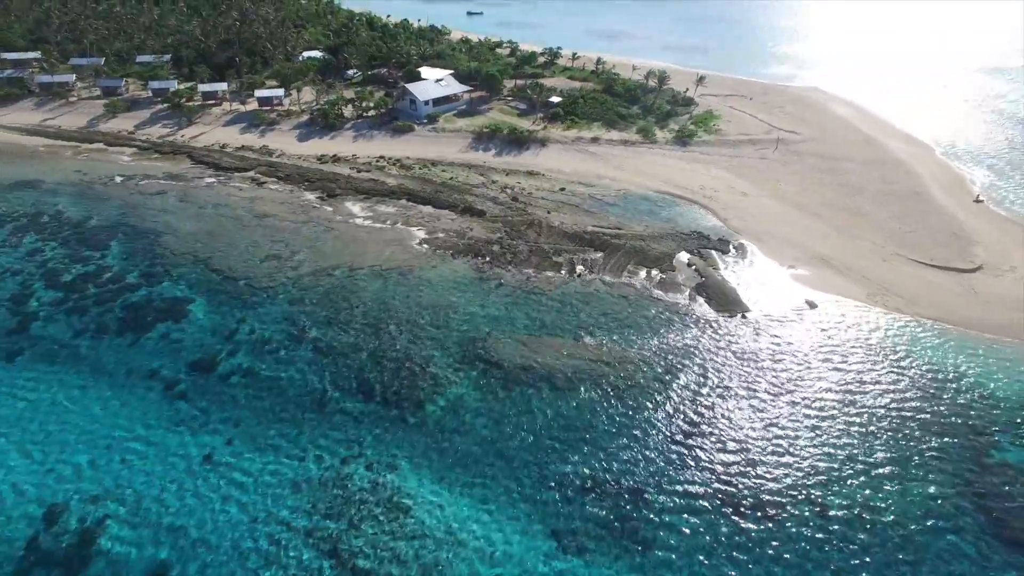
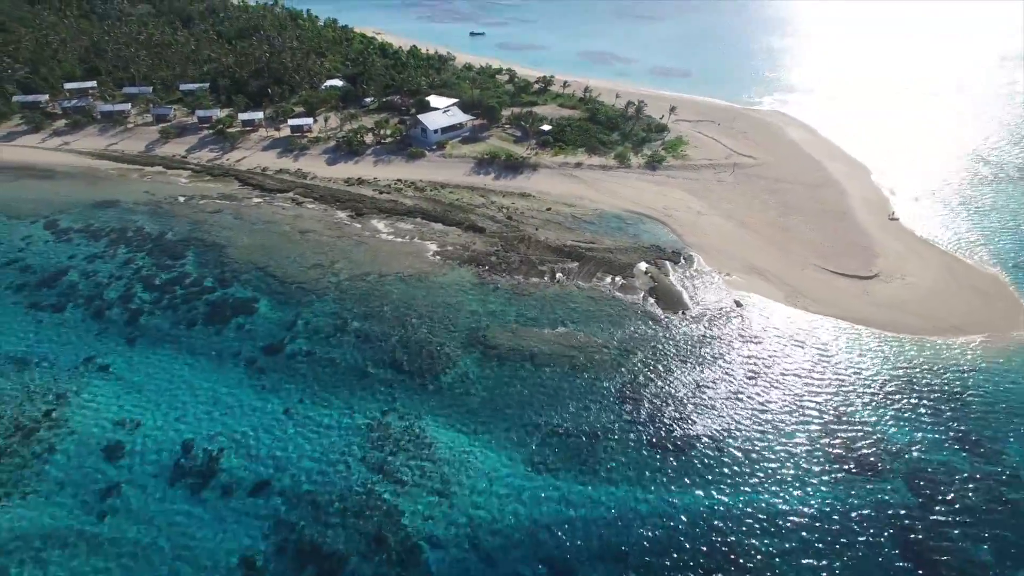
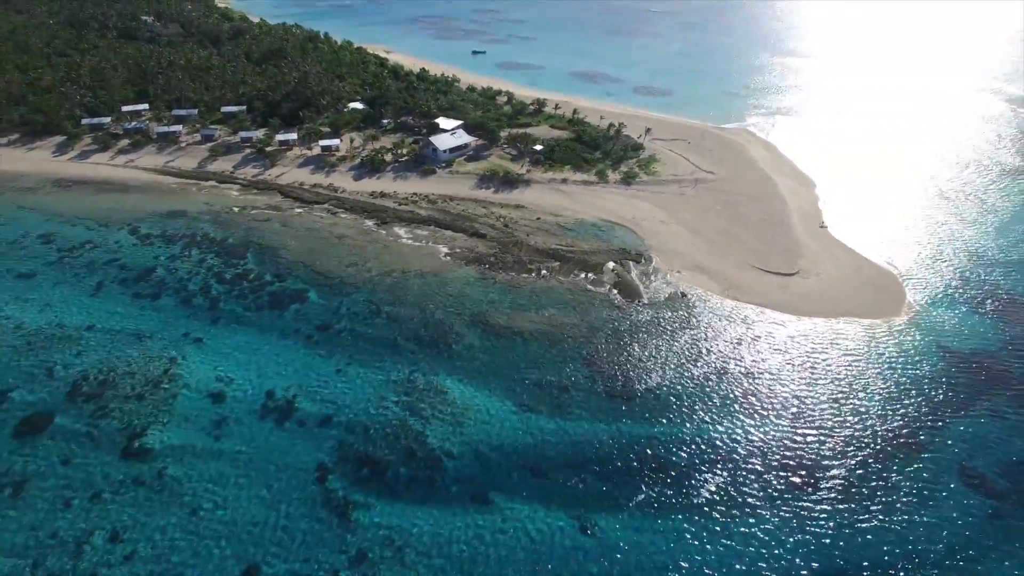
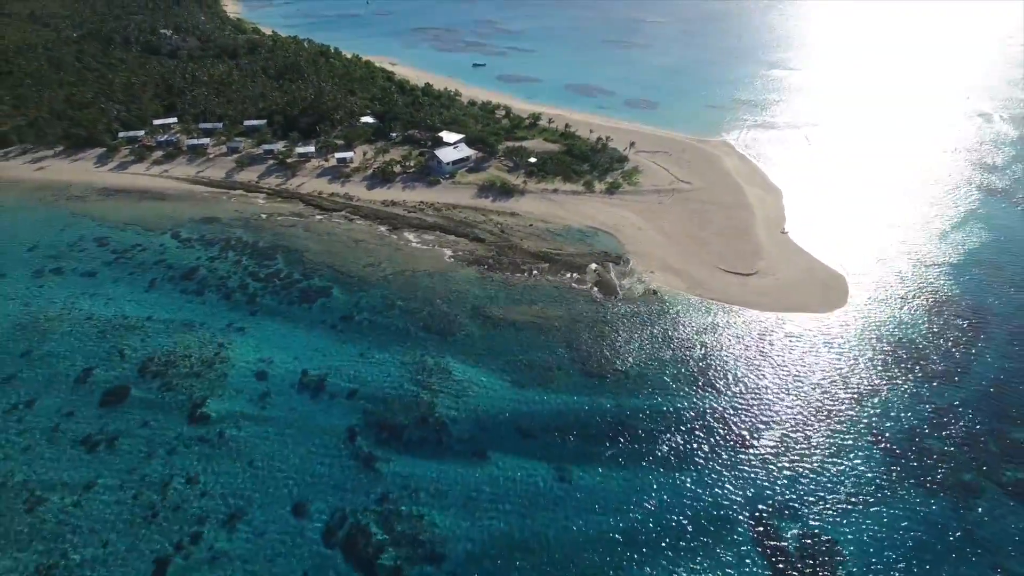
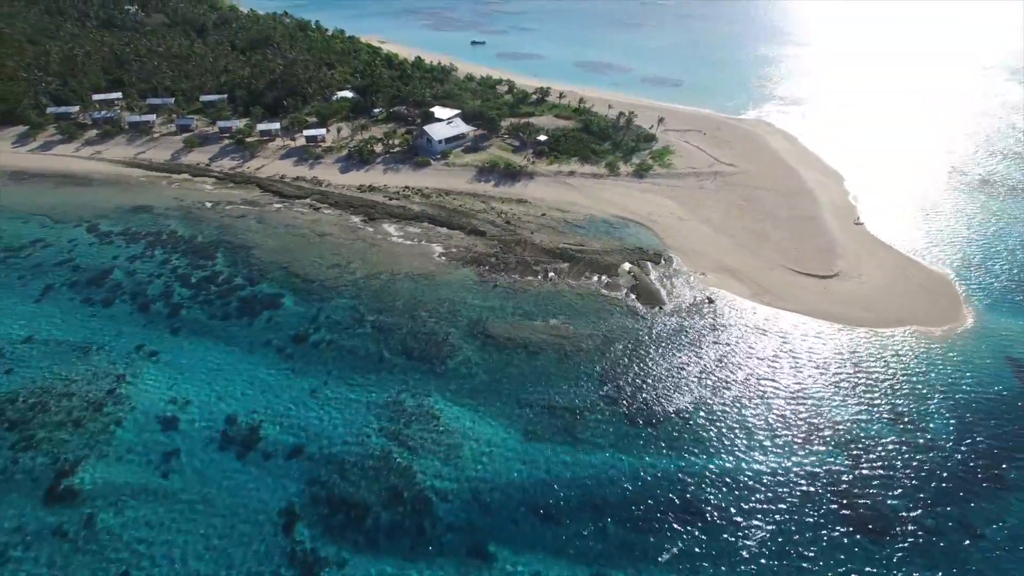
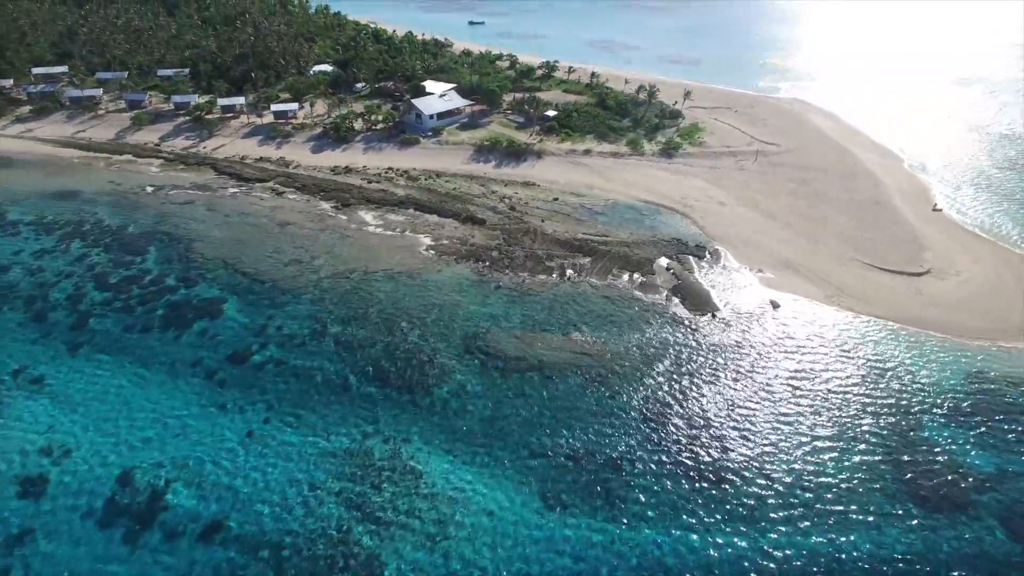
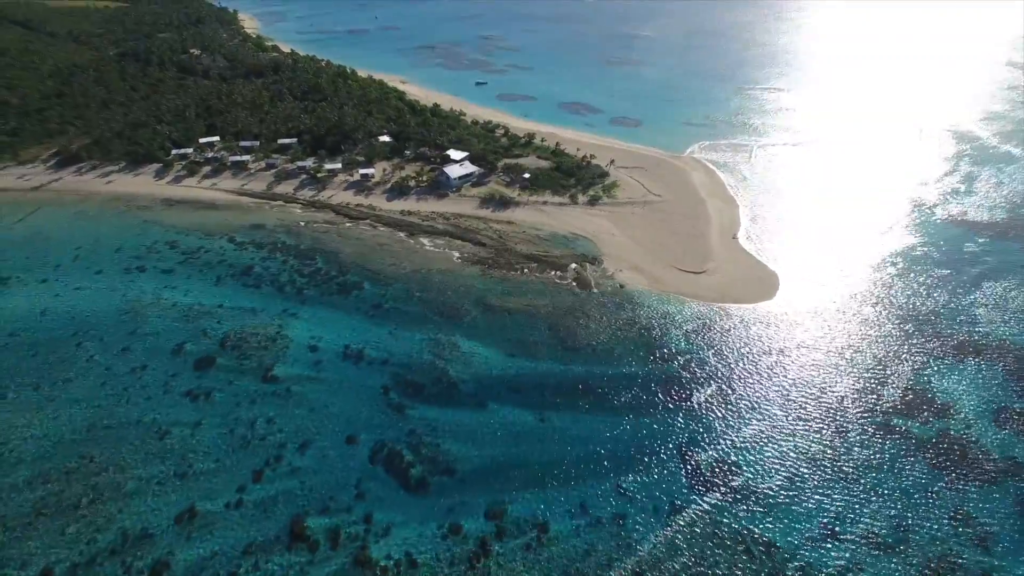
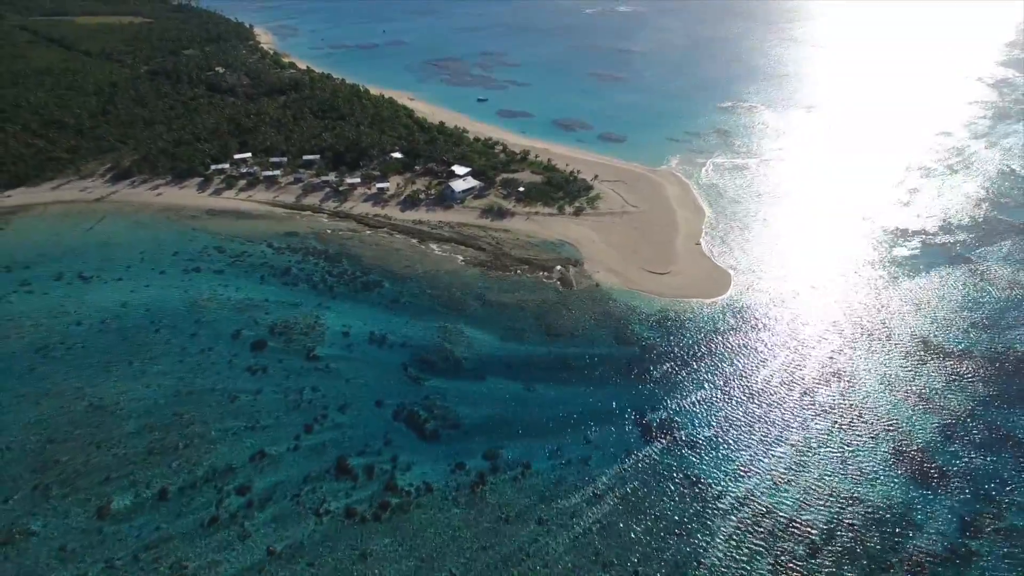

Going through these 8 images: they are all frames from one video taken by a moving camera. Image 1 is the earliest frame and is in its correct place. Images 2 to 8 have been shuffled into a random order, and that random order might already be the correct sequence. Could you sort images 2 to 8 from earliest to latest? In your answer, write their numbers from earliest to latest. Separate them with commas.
6, 2, 5, 3, 4, 7, 8
